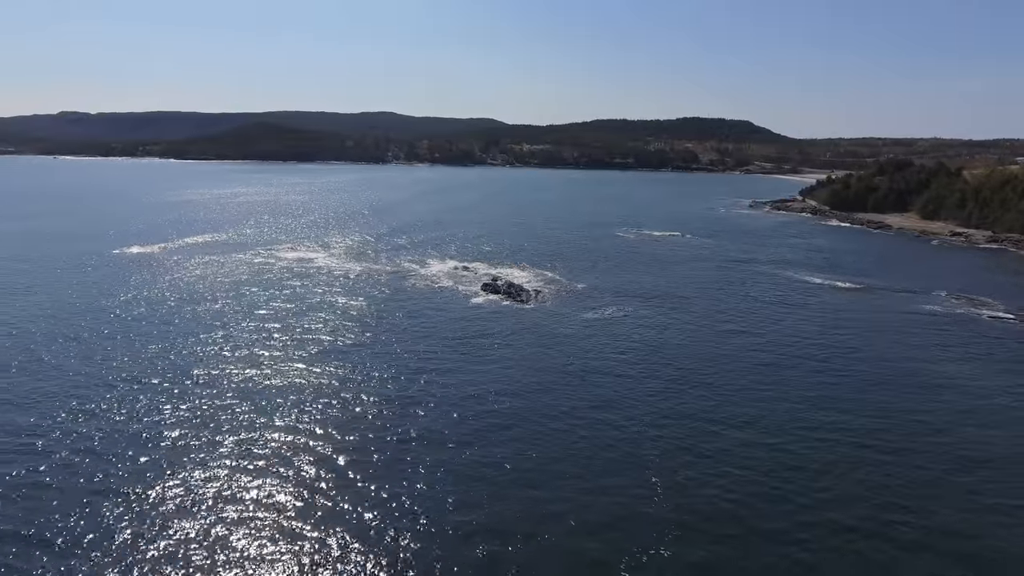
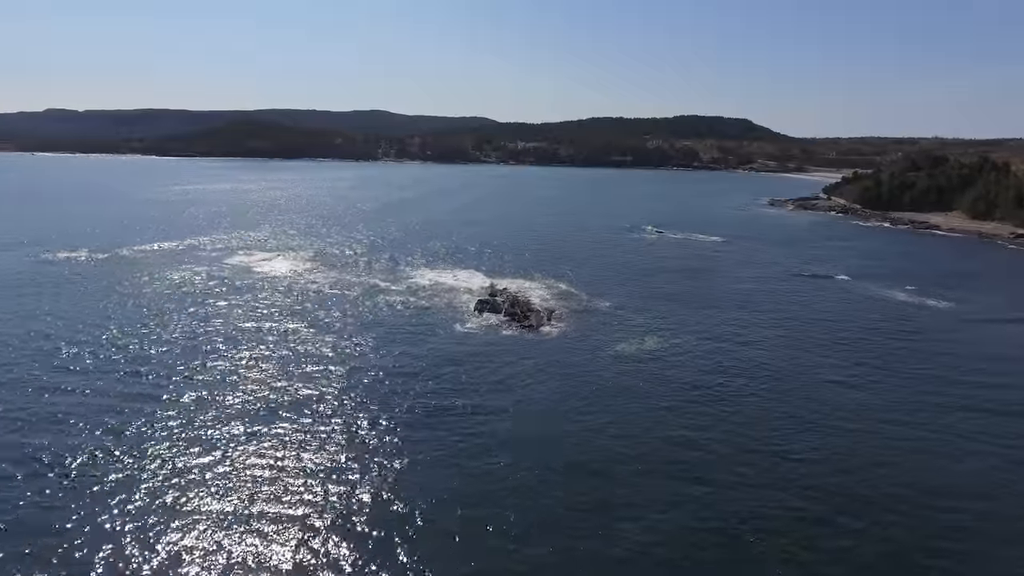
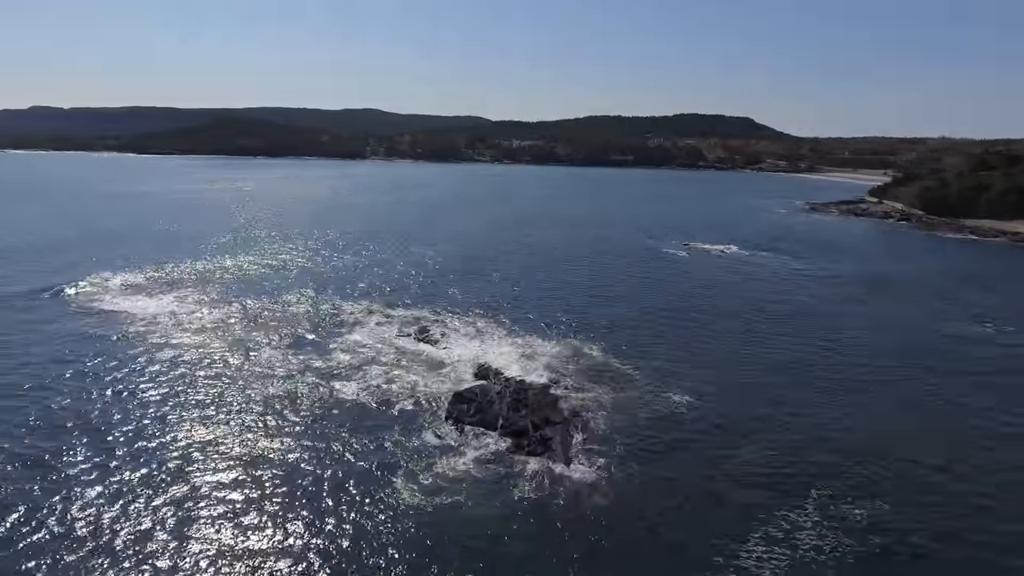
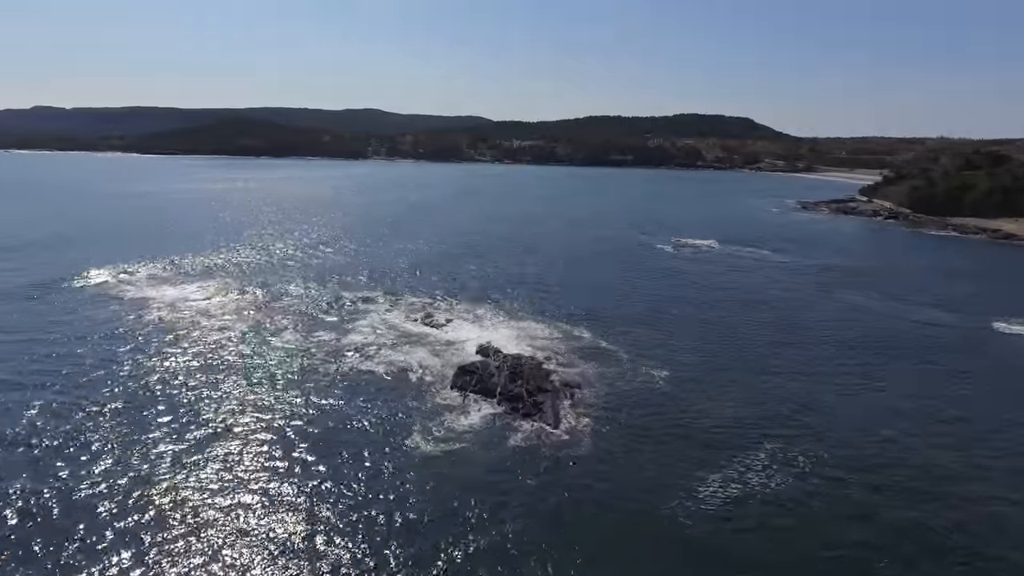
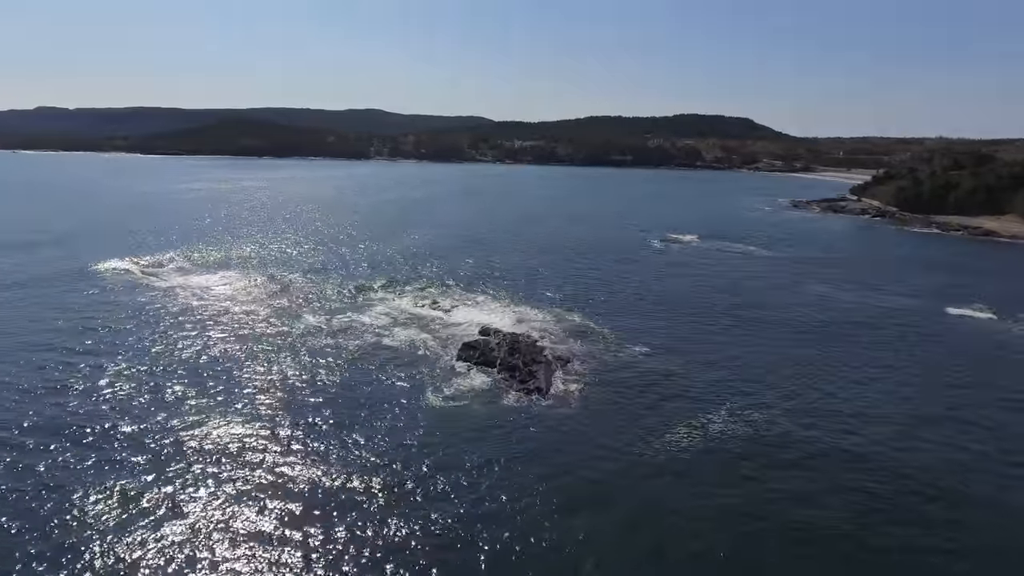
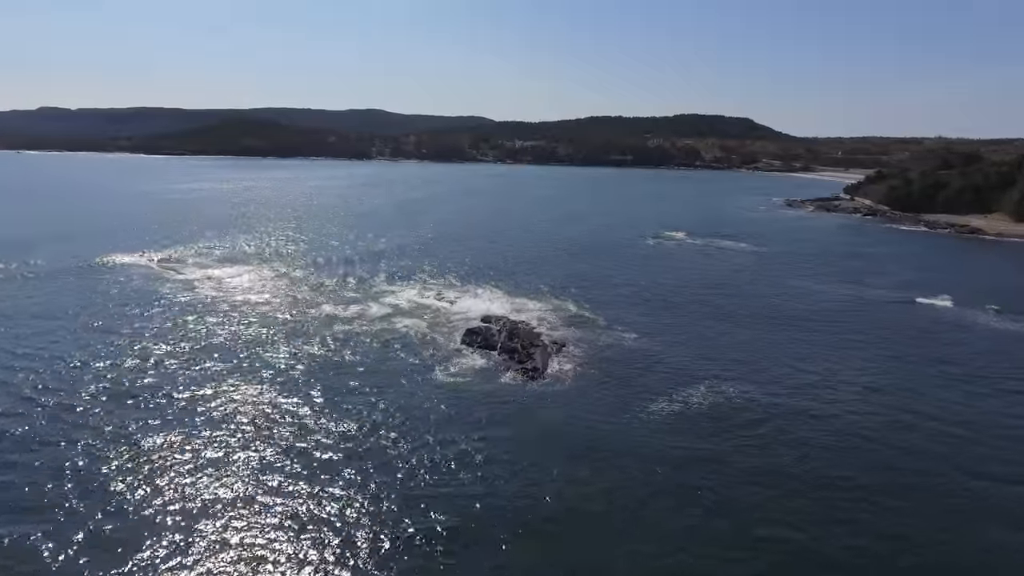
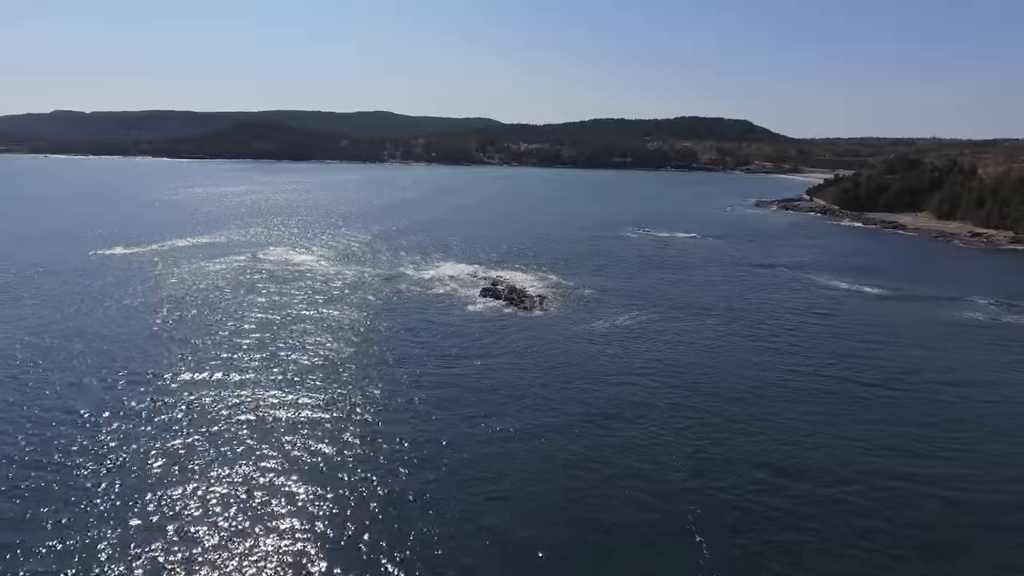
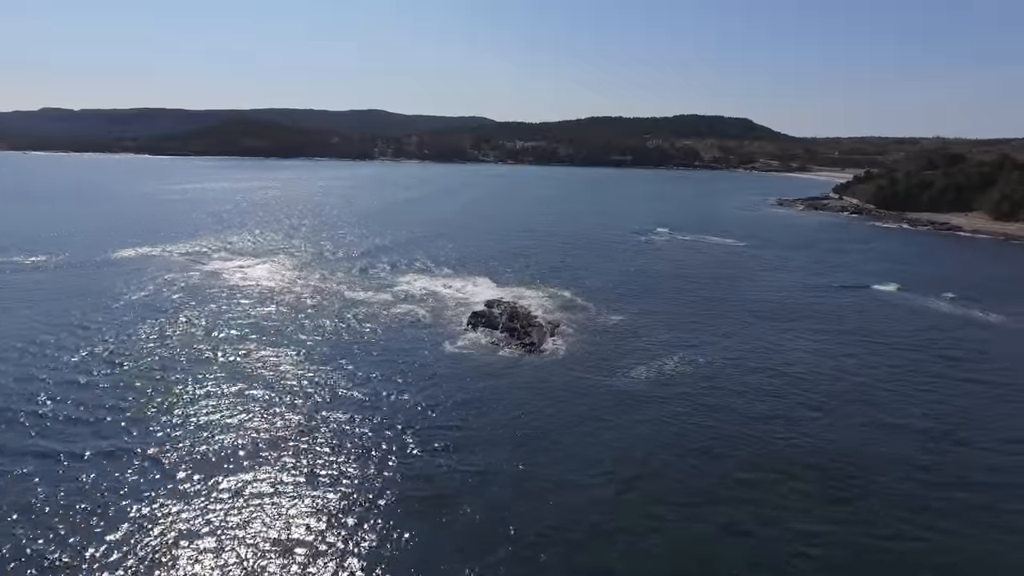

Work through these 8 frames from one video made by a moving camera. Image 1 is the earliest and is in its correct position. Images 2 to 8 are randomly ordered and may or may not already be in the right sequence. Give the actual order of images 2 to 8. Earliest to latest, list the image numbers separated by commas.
7, 2, 8, 6, 5, 4, 3
